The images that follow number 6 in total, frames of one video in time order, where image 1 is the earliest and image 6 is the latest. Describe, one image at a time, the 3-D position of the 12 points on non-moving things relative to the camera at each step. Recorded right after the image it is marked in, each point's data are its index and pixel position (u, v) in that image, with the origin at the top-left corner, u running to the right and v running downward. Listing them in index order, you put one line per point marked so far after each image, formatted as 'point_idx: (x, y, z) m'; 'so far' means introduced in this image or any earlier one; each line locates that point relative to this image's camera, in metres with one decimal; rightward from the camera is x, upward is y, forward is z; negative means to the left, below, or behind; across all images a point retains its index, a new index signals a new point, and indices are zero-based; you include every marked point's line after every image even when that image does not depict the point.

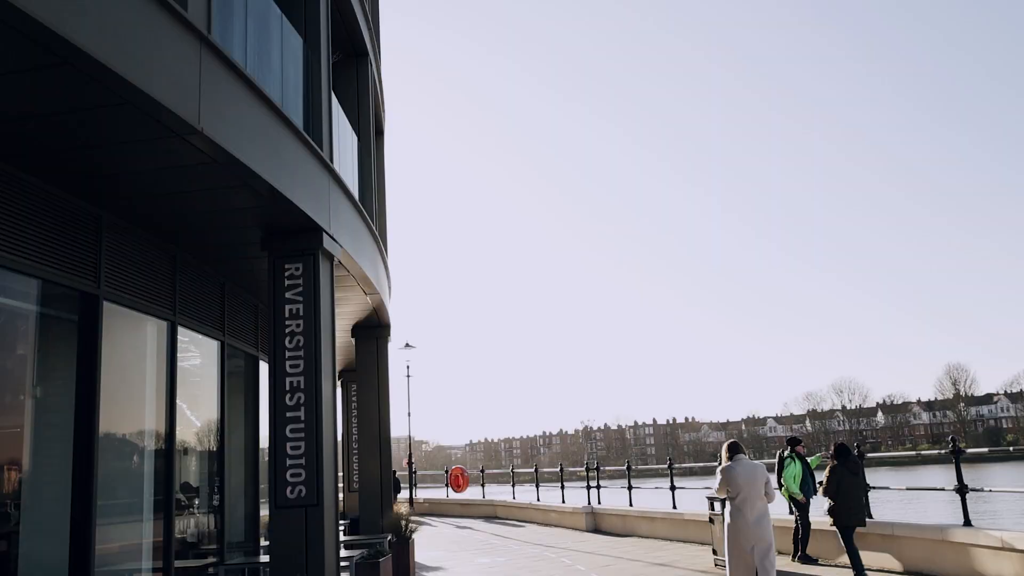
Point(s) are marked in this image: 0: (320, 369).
0: (-2.0, -0.8, +8.8) m
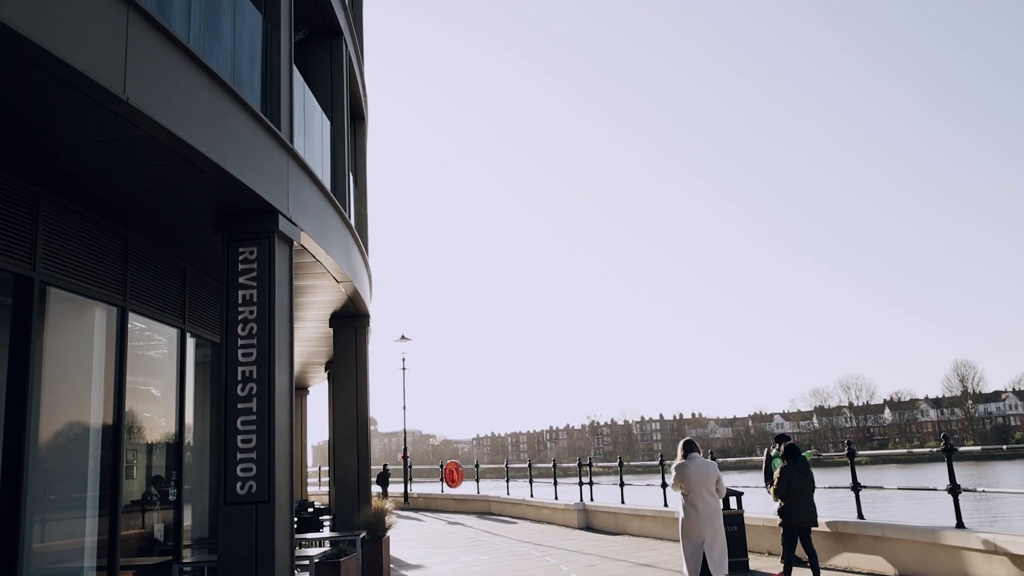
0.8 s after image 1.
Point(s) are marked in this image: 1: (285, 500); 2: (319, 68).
0: (-2.3, -0.7, +8.3) m
1: (-2.2, -2.1, +8.3) m
2: (-2.8, +3.1, +12.3) m
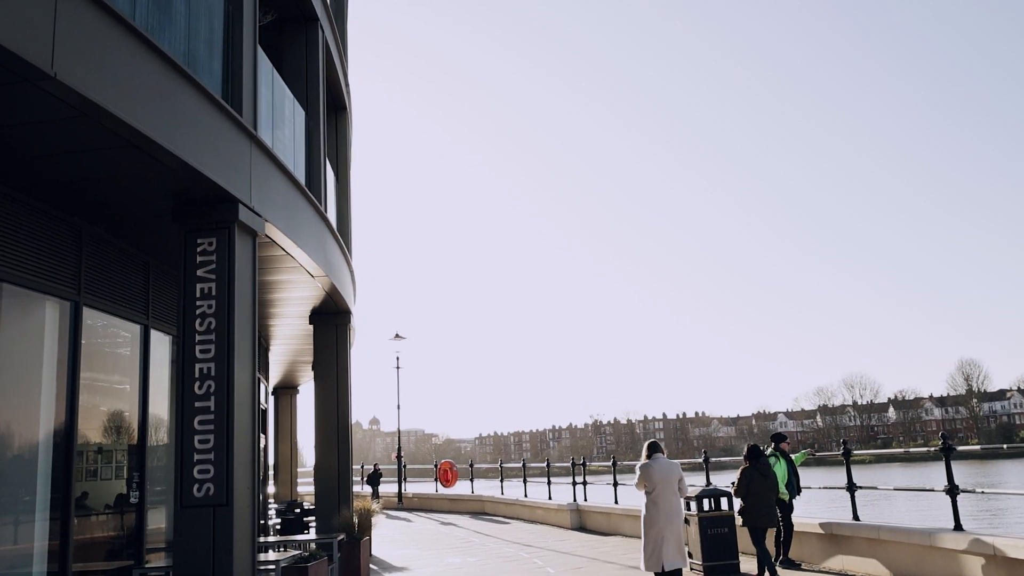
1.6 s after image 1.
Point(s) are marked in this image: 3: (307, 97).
0: (-2.6, -0.6, +7.9) m
1: (-2.5, -2.0, +7.9) m
2: (-3.0, +3.2, +11.9) m
3: (-2.8, +2.6, +11.7) m
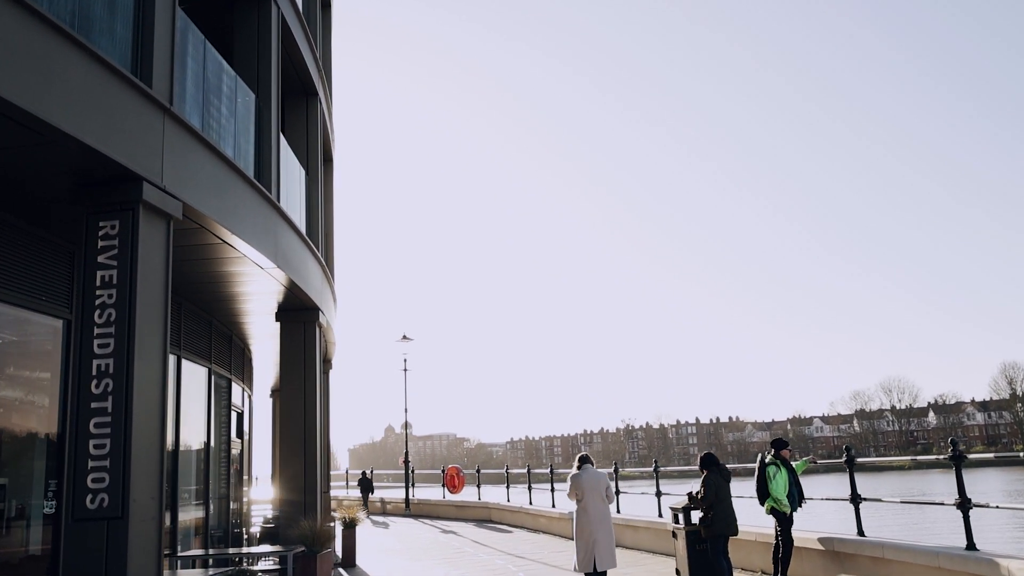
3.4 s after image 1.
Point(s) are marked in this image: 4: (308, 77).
0: (-3.1, -0.5, +7.1) m
1: (-3.0, -1.9, +7.1) m
2: (-3.4, +3.3, +11.1) m
3: (-3.2, +2.7, +10.9) m
4: (-3.2, +3.3, +13.6) m
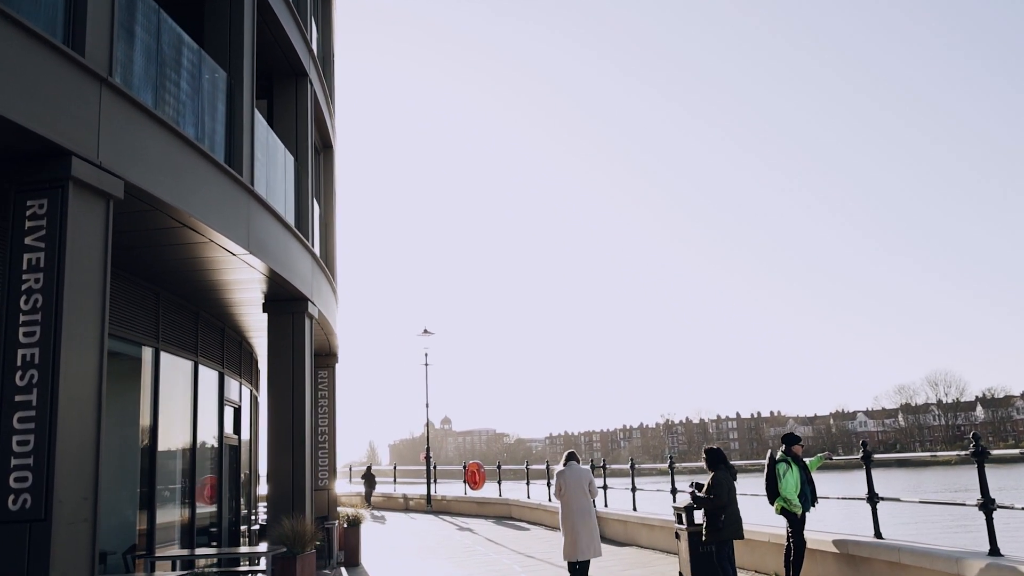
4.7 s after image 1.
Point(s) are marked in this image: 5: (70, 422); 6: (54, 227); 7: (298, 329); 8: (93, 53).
0: (-3.4, -0.4, +6.6) m
1: (-3.3, -1.7, +6.6) m
2: (-3.6, +3.4, +10.5) m
3: (-3.4, +2.8, +10.4) m
4: (-3.3, +3.5, +13.0) m
5: (-3.4, -1.0, +6.6) m
6: (-3.6, +0.5, +6.8) m
7: (-3.1, -0.6, +12.7) m
8: (-3.5, +2.0, +7.3) m
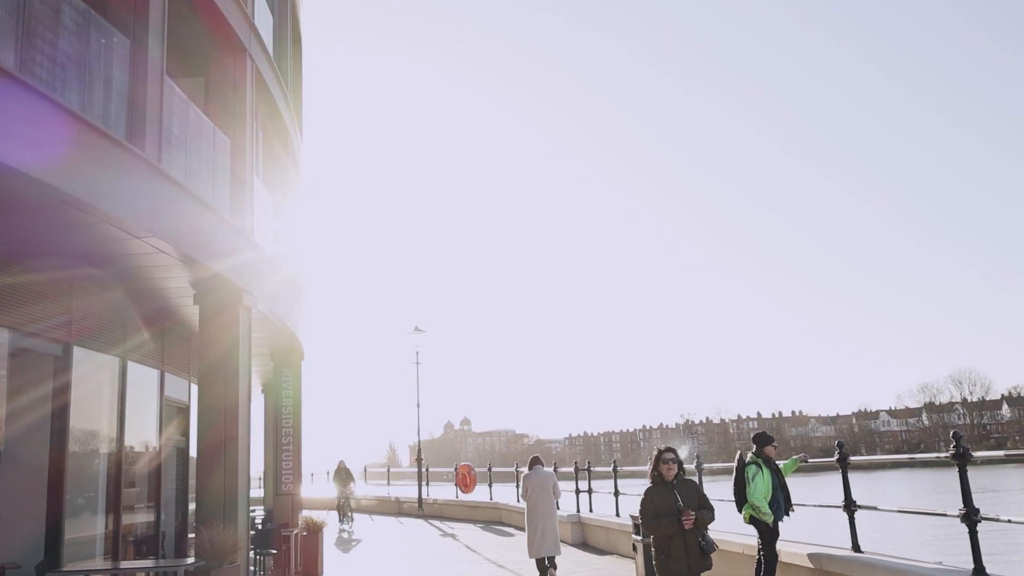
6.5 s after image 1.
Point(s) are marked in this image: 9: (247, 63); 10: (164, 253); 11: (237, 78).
0: (-4.2, -0.2, +5.6) m
1: (-4.1, -1.6, +5.6) m
2: (-4.3, +3.6, +9.6) m
3: (-4.1, +3.0, +9.5) m
4: (-4.0, +3.6, +12.1) m
5: (-4.2, -0.9, +5.7) m
6: (-4.4, +0.6, +5.8) m
7: (-3.8, -0.5, +11.7) m
8: (-4.3, +2.1, +6.4) m
9: (-3.9, +3.3, +12.8) m
10: (-4.0, +0.4, +10.0) m
11: (-4.0, +3.1, +12.7) m
